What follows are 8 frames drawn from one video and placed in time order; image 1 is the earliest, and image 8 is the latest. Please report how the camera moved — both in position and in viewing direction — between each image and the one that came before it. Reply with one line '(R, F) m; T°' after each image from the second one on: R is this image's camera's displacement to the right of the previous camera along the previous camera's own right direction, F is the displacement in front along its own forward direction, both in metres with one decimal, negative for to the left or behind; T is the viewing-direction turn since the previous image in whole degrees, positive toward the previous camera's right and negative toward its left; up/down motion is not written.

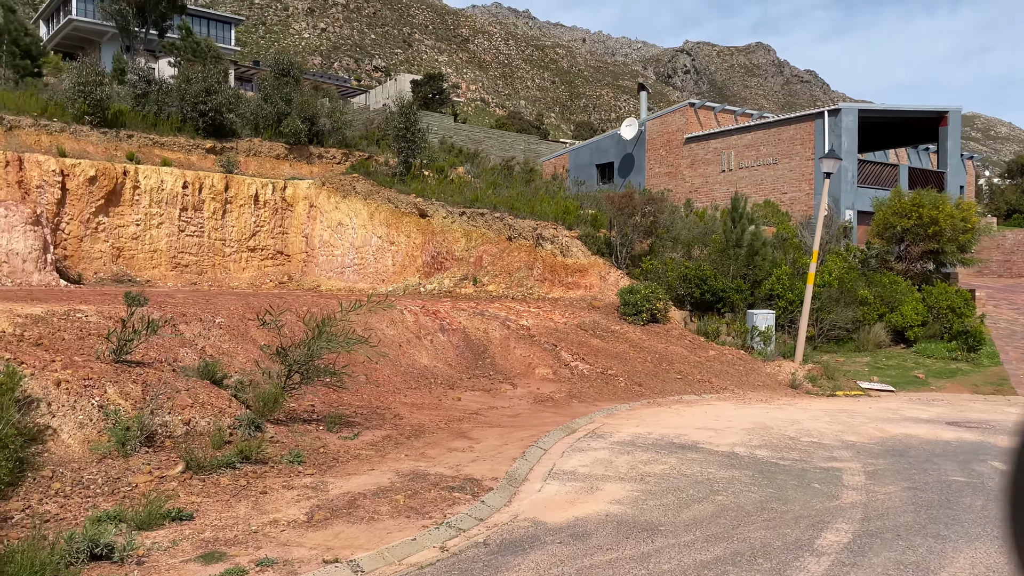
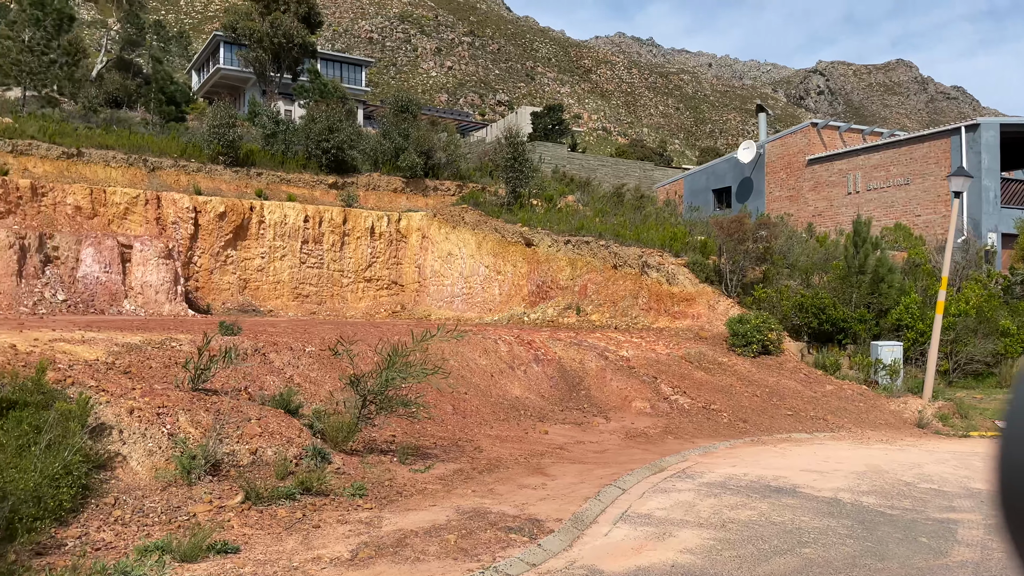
(+0.5, +0.3) m; -9°
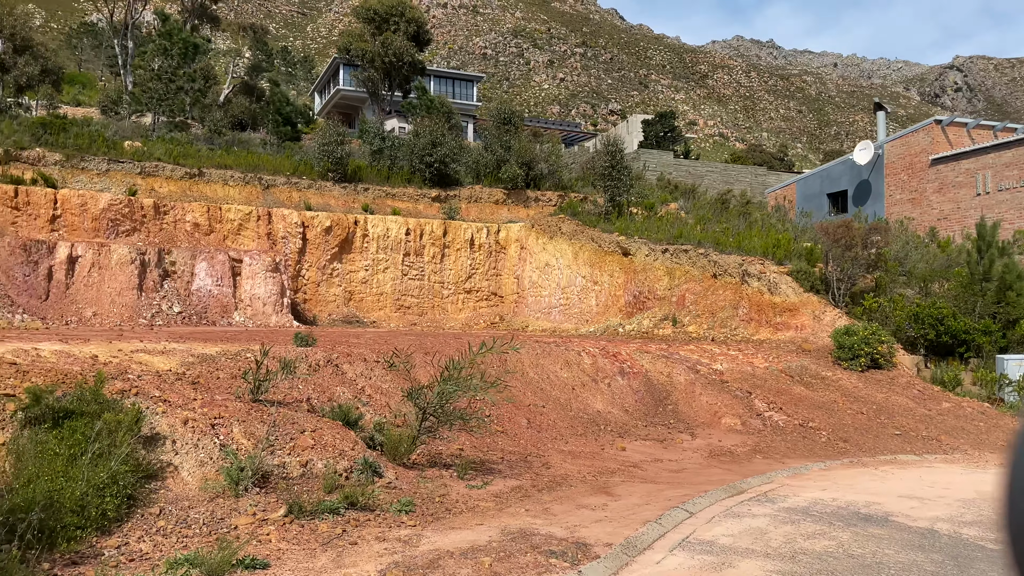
(+0.5, +0.3) m; -8°
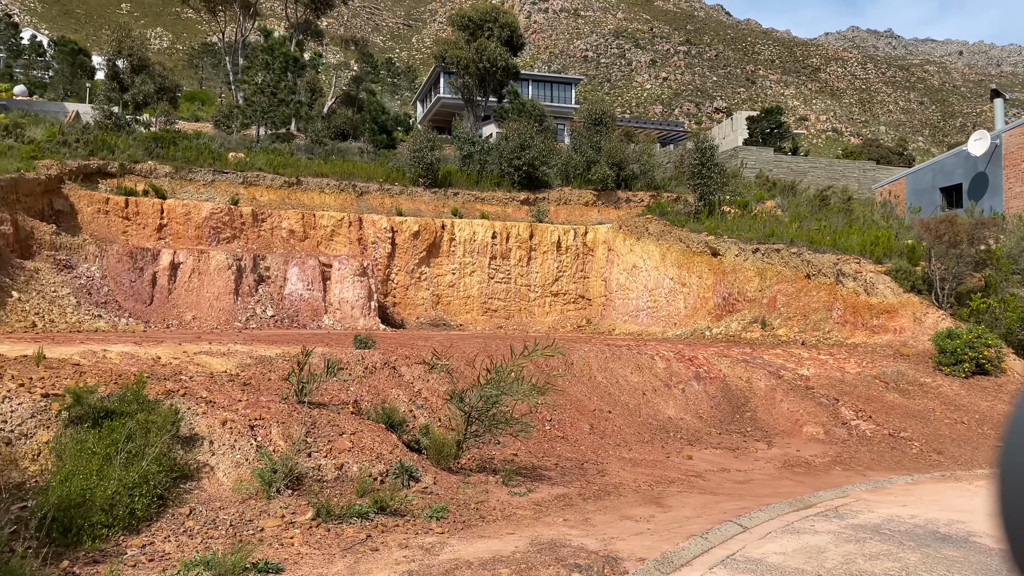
(+0.5, +0.3) m; -7°
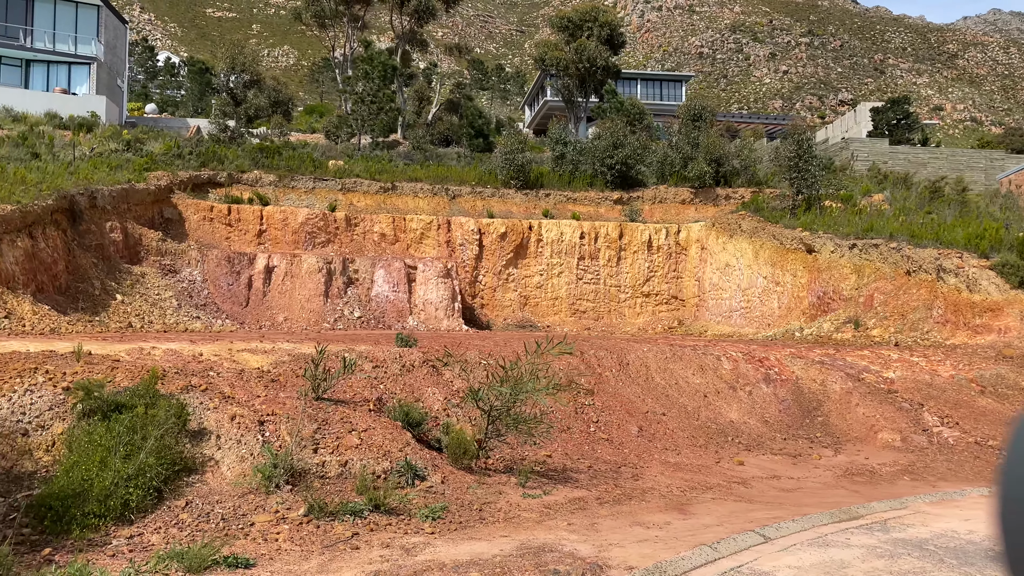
(+0.9, +0.3) m; -8°
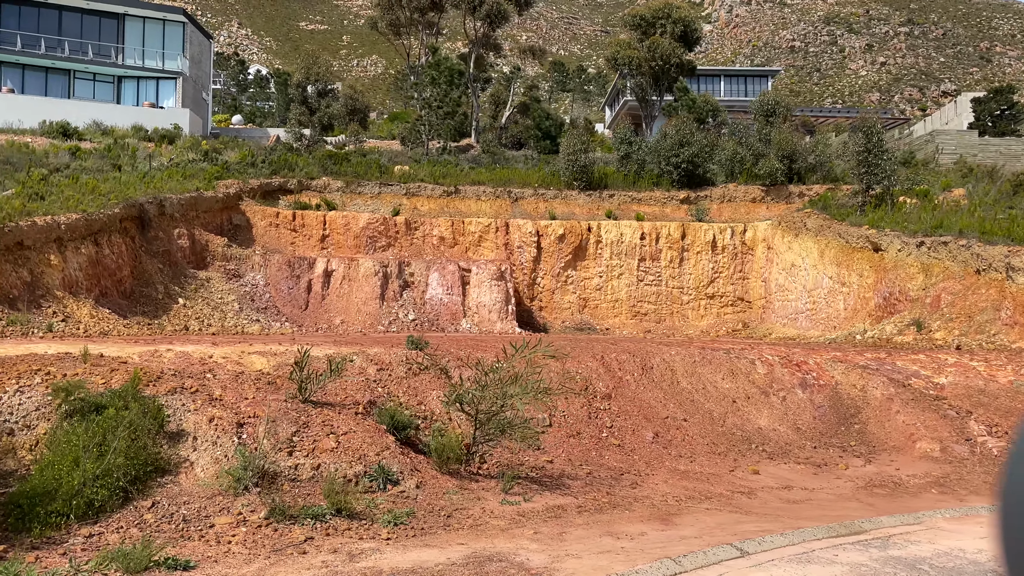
(+0.9, +0.2) m; -6°
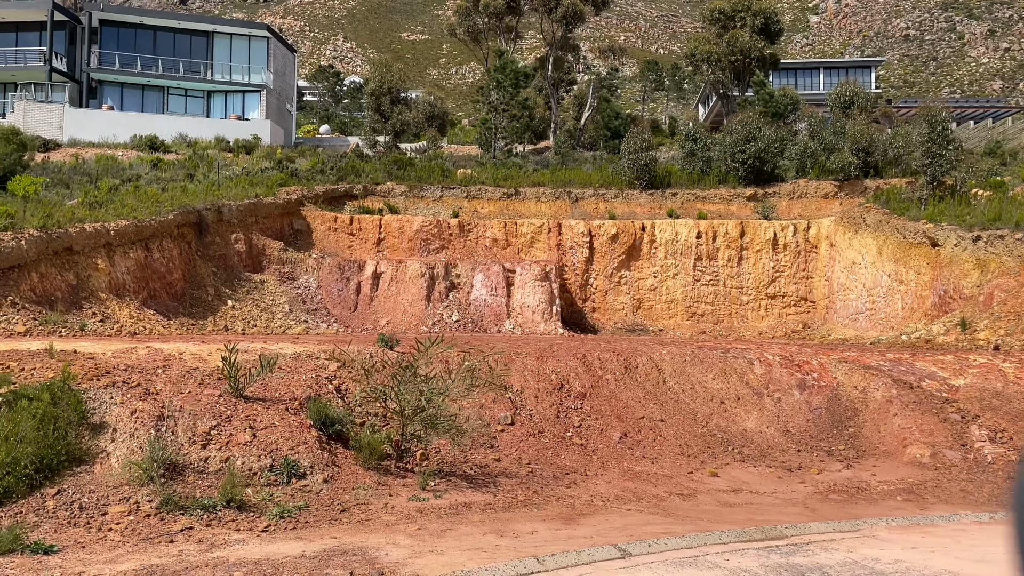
(+1.6, +0.2) m; -7°
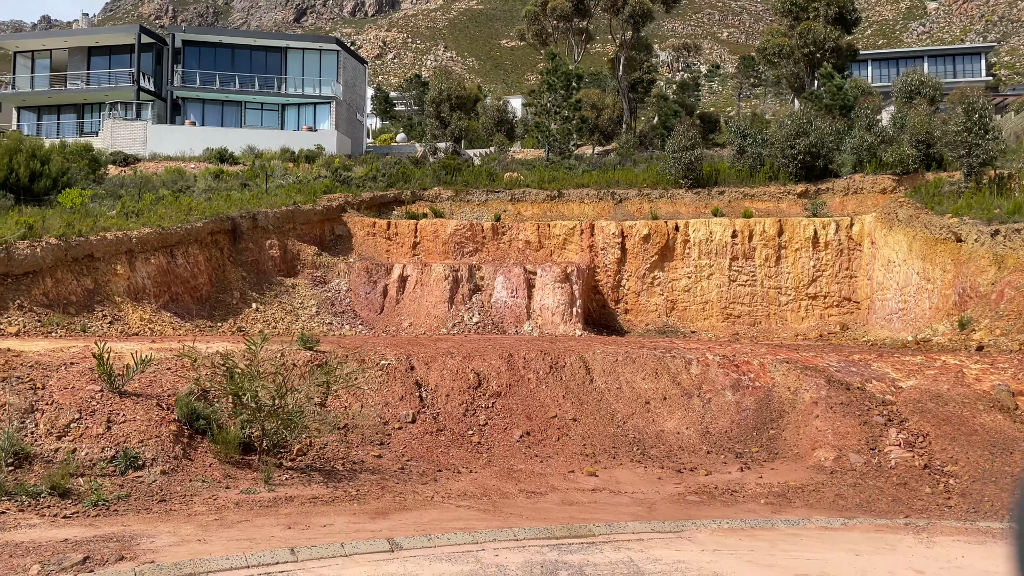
(+2.3, +0.1) m; -7°
